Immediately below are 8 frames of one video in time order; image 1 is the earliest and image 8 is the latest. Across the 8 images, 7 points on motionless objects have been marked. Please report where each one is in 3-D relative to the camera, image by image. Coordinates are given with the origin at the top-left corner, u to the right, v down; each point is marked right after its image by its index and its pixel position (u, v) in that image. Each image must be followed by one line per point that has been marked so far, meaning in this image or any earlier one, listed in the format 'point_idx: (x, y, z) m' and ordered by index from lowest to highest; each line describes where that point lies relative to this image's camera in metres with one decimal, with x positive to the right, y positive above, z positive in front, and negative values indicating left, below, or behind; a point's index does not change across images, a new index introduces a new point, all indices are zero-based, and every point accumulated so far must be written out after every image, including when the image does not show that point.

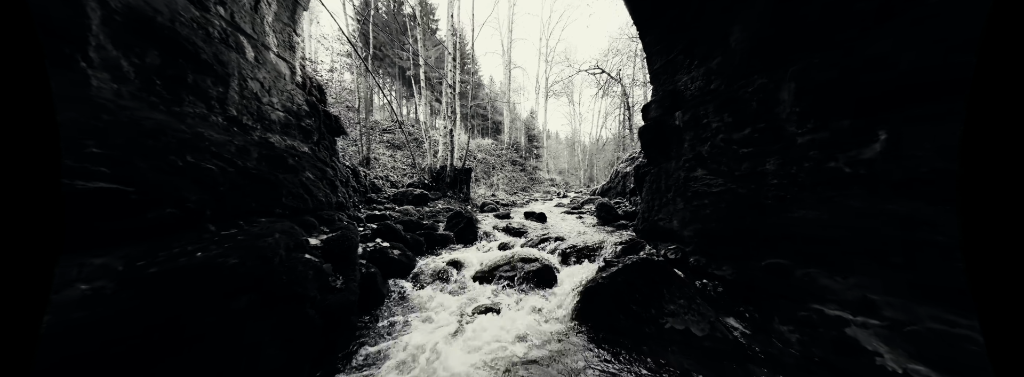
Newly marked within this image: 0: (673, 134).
0: (+3.4, +1.1, +5.1) m
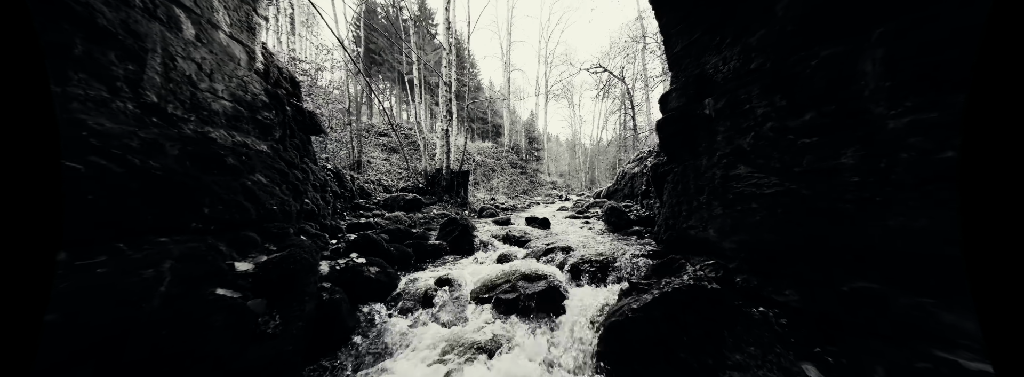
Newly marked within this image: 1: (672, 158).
0: (+3.3, +1.1, +4.3) m
1: (+3.4, +0.6, +5.0) m
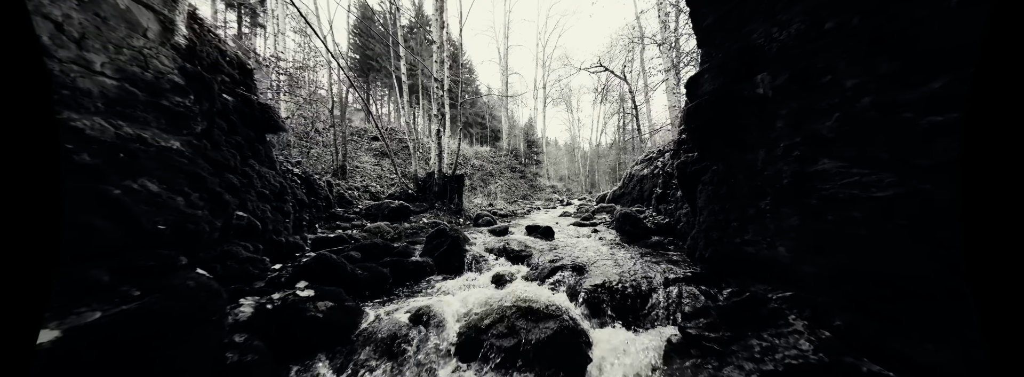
0: (+3.3, +1.1, +3.3) m
1: (+3.3, +0.5, +4.0) m
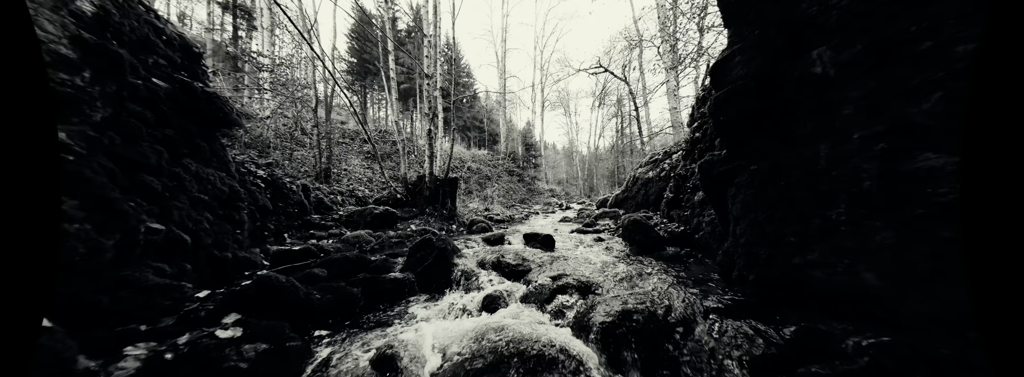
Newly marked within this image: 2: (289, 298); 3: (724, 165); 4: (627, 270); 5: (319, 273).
0: (+3.2, +1.0, +2.6) m
1: (+3.2, +0.5, +3.3) m
2: (-2.7, -1.3, +3.0) m
3: (+3.2, +0.4, +3.6) m
4: (+2.0, -1.4, +4.2) m
5: (-3.1, -1.3, +3.8) m
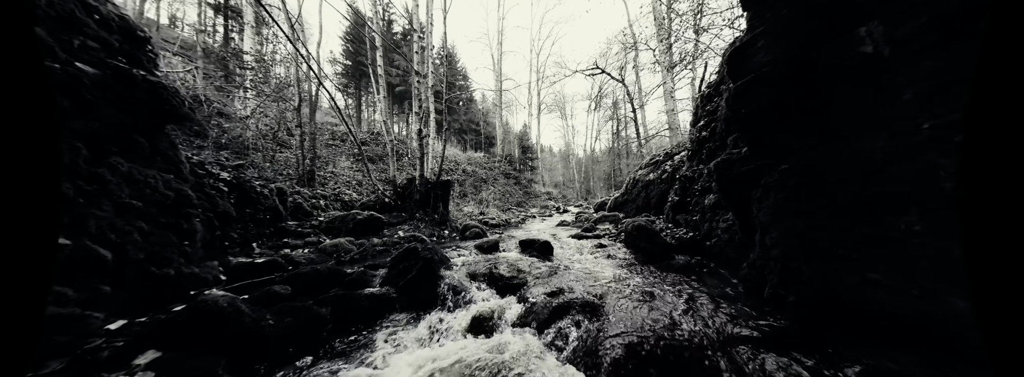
0: (+3.1, +1.0, +2.2) m
1: (+3.1, +0.4, +2.9) m
2: (-2.8, -1.4, +2.4) m
3: (+3.1, +0.3, +3.2) m
4: (+1.9, -1.5, +3.7) m
5: (-3.2, -1.4, +3.3) m
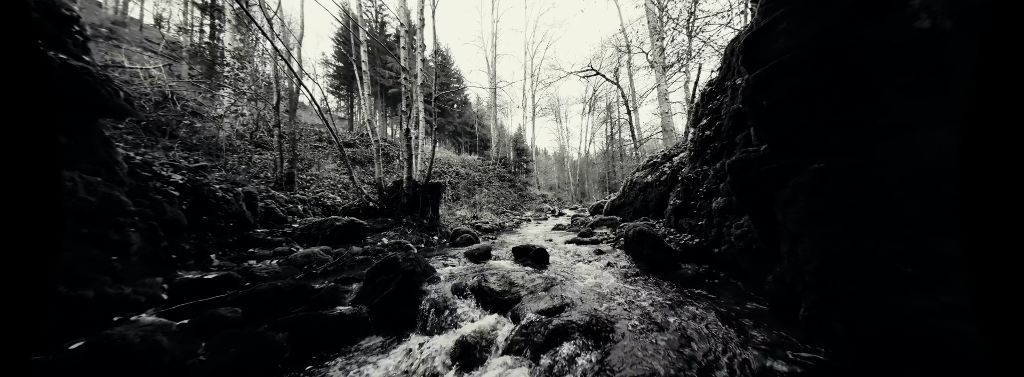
0: (+3.0, +1.0, +1.9) m
1: (+3.0, +0.4, +2.6) m
2: (-2.9, -1.4, +1.9) m
3: (+3.0, +0.3, +2.9) m
4: (+1.8, -1.5, +3.3) m
5: (-3.3, -1.5, +2.8) m
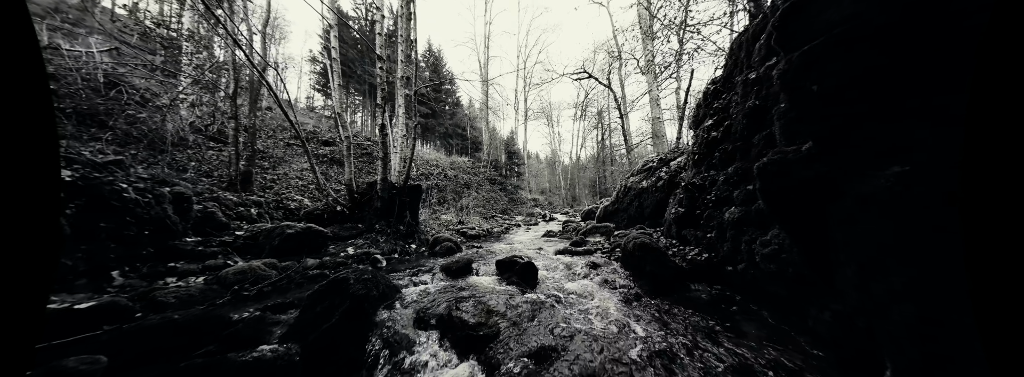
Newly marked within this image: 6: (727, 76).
0: (+2.8, +0.9, +1.3) m
1: (+2.8, +0.3, +2.0) m
2: (-3.1, -1.4, +1.1) m
3: (+2.8, +0.2, +2.3) m
4: (+1.5, -1.6, +2.7) m
5: (-3.5, -1.5, +2.0) m
6: (+4.3, +2.2, +4.8) m
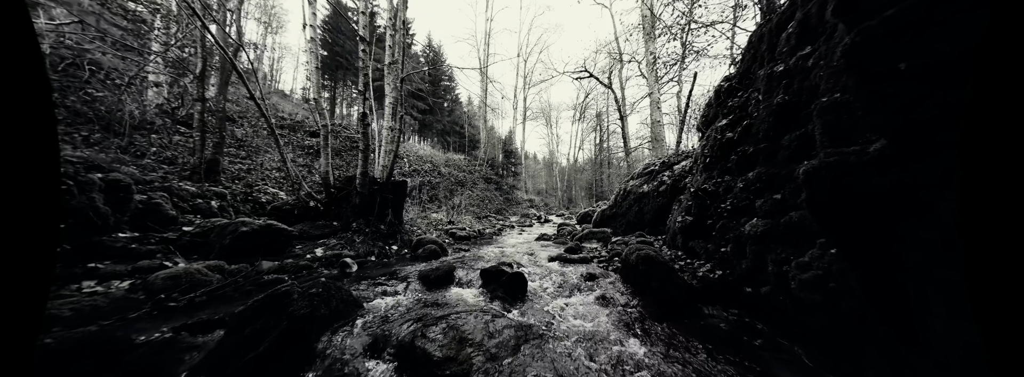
0: (+2.7, +0.8, +0.8) m
1: (+2.6, +0.2, +1.5) m
2: (-3.3, -1.3, +0.6) m
3: (+2.6, +0.1, +1.8) m
4: (+1.3, -1.6, +2.2) m
5: (-3.7, -1.3, +1.4) m
6: (+4.1, +2.1, +4.3) m
